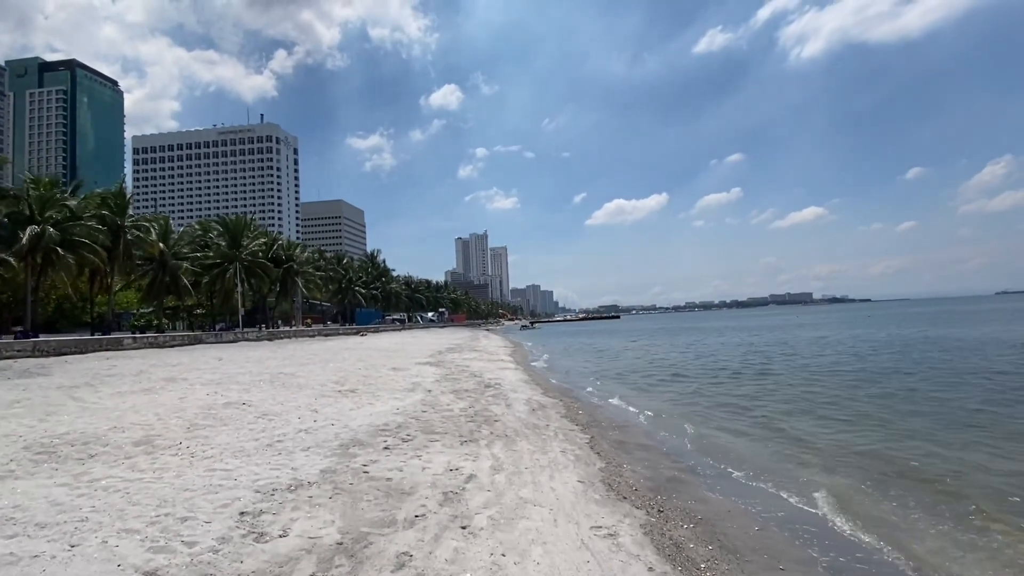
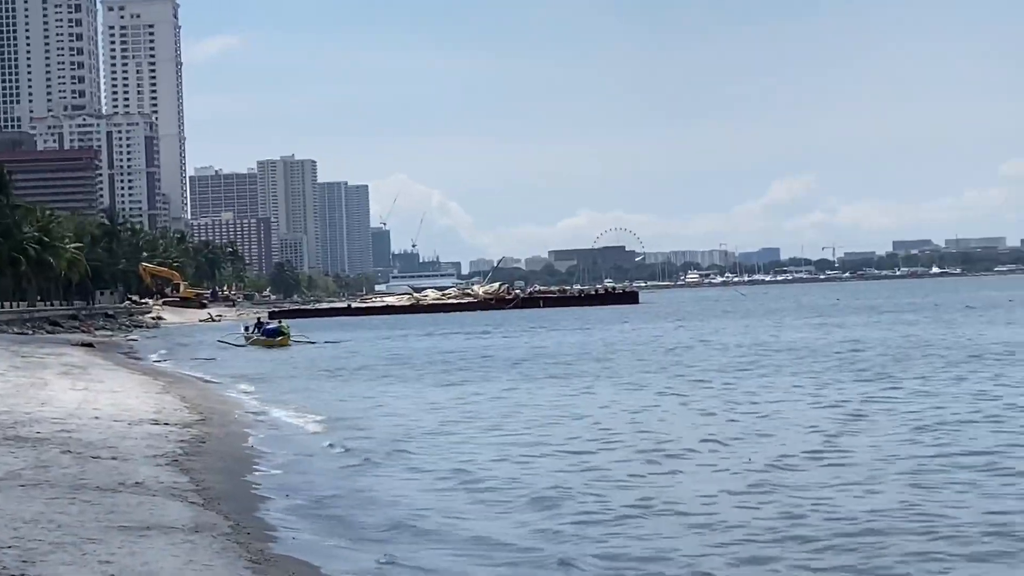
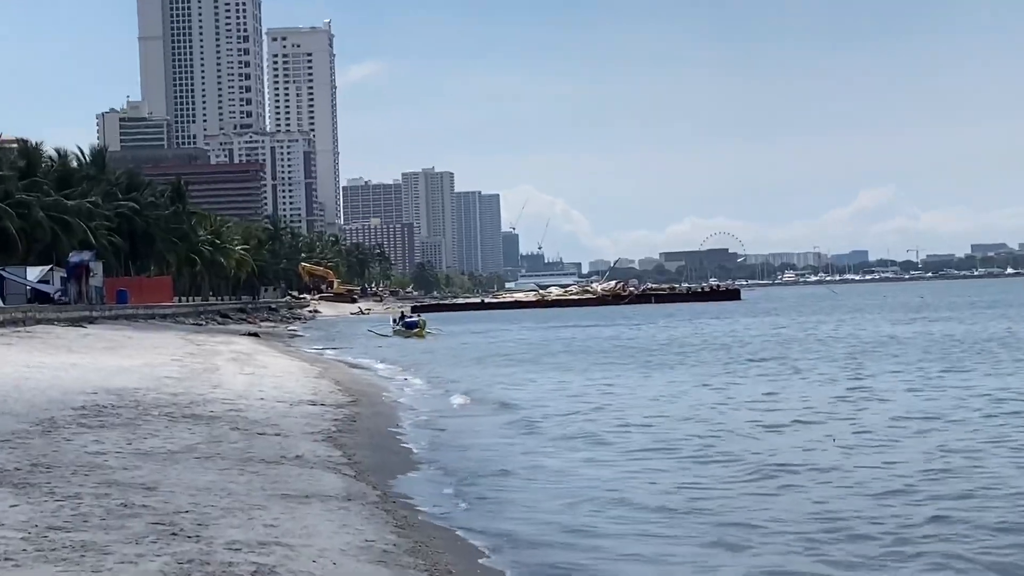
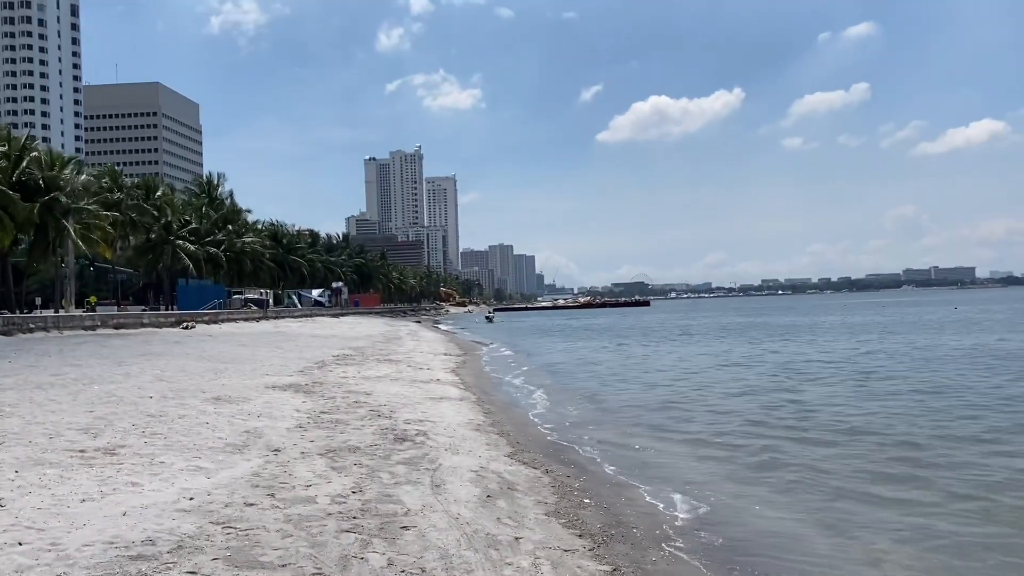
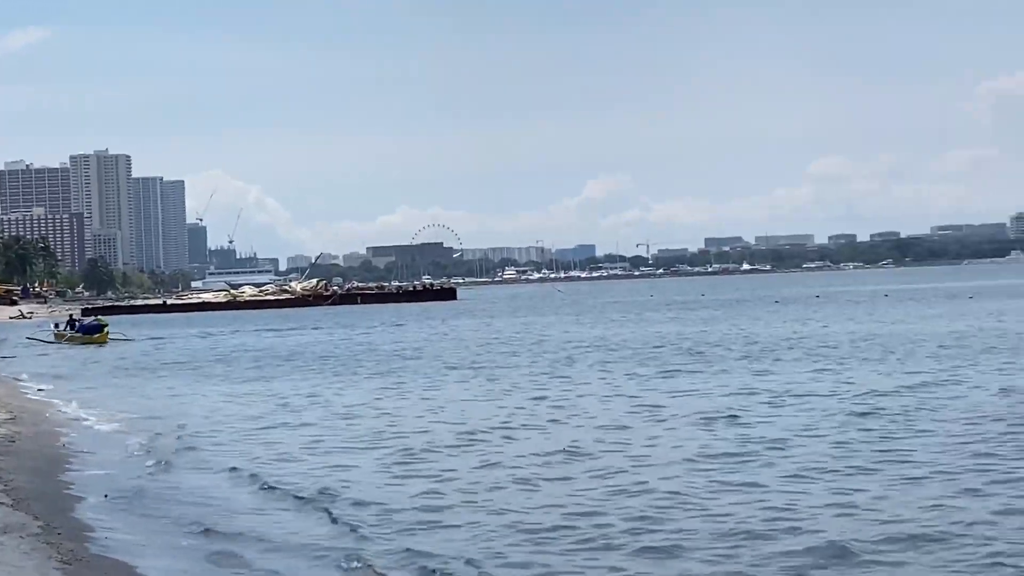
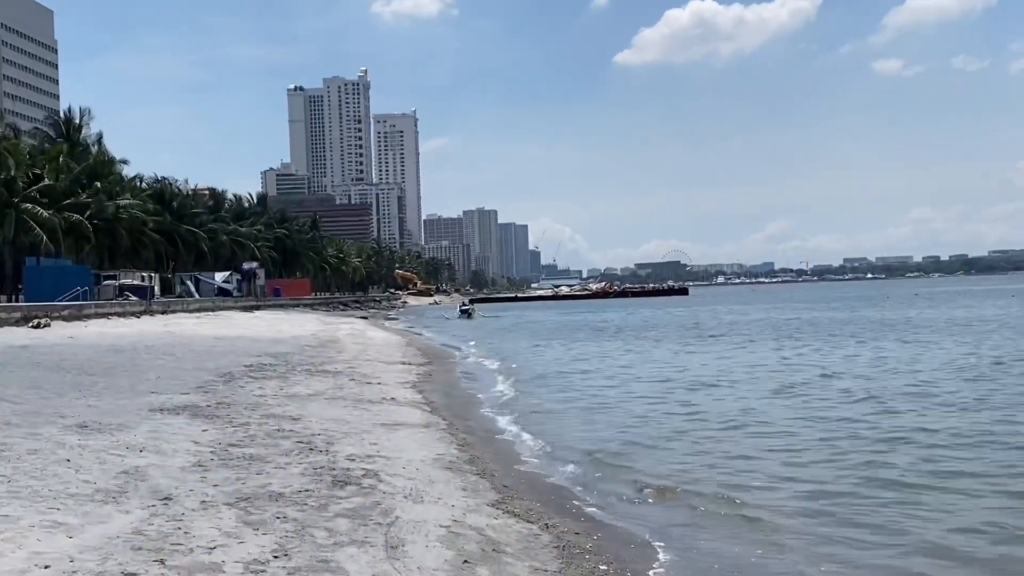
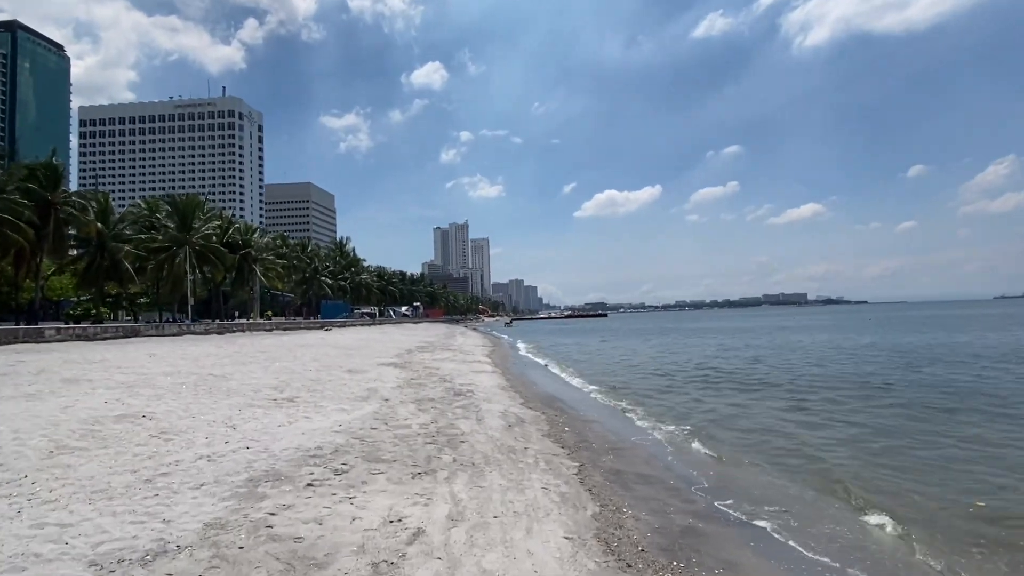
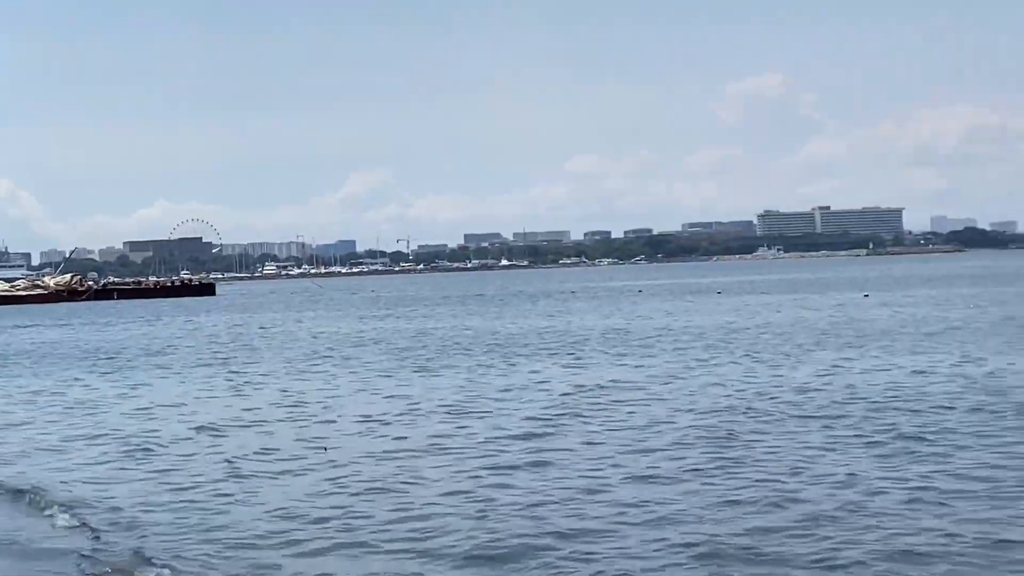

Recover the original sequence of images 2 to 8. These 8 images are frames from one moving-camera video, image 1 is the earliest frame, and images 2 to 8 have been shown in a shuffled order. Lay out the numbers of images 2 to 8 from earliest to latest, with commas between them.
7, 4, 6, 3, 2, 5, 8
